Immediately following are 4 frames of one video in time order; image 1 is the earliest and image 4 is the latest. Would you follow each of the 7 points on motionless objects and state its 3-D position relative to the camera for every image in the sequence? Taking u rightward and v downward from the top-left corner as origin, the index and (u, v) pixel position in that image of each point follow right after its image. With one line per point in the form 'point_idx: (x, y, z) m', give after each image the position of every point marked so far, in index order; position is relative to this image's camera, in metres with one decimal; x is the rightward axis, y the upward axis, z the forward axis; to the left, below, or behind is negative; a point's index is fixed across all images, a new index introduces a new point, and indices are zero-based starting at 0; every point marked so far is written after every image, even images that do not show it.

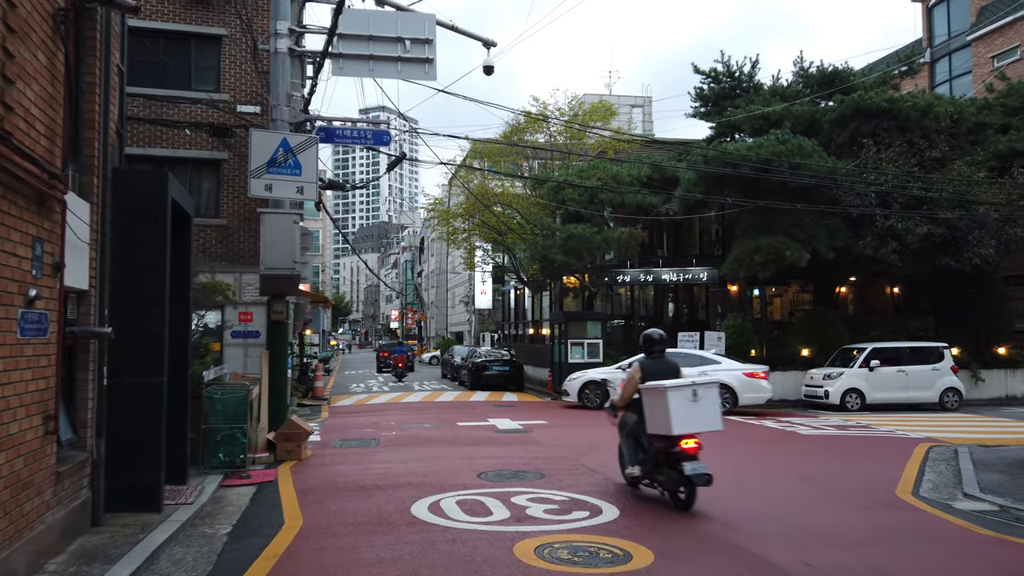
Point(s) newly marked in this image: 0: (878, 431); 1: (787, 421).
0: (+7.9, -3.1, +16.7) m
1: (+6.5, -3.1, +18.1) m
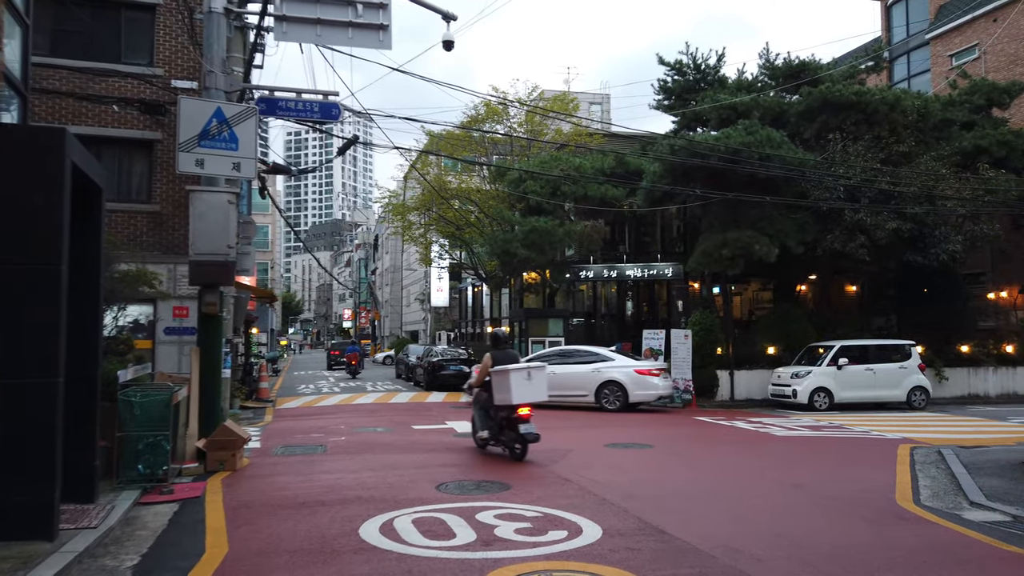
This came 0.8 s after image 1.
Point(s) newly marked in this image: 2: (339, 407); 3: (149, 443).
0: (+7.1, -3.0, +16.0) m
1: (+5.6, -3.0, +17.4) m
2: (-4.3, -3.0, +19.5) m
3: (-4.1, -1.8, +8.7) m
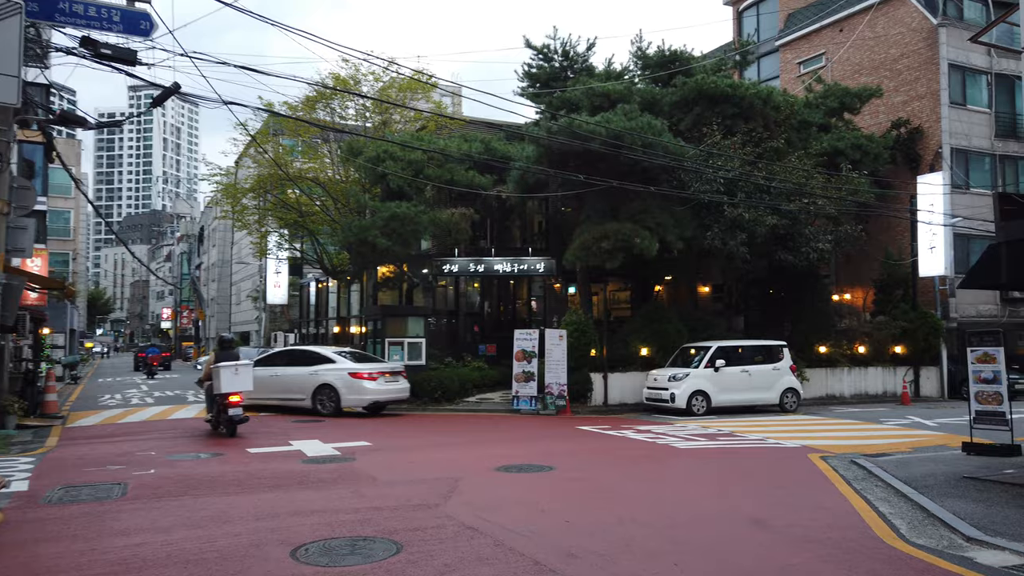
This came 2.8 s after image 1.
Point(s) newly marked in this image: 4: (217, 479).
0: (+4.5, -2.9, +14.8) m
1: (+2.8, -2.9, +15.8) m
2: (-7.4, -2.8, +15.8) m
3: (-4.9, -1.5, +5.3) m
4: (-3.6, -2.3, +9.5) m
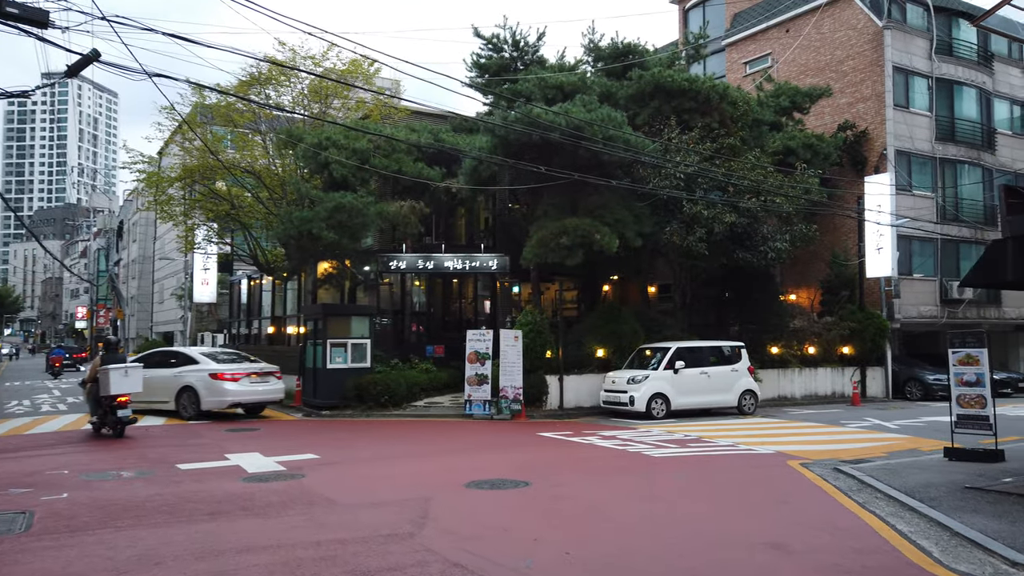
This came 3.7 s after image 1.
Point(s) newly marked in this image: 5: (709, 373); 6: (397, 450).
0: (+3.8, -2.9, +14.1) m
1: (+1.9, -2.9, +14.9) m
2: (-8.2, -2.7, +14.1) m
3: (-4.8, -1.5, +3.9) m
4: (-3.9, -2.3, +8.1) m
5: (+5.0, -2.1, +19.5) m
6: (-1.8, -2.6, +12.5) m
